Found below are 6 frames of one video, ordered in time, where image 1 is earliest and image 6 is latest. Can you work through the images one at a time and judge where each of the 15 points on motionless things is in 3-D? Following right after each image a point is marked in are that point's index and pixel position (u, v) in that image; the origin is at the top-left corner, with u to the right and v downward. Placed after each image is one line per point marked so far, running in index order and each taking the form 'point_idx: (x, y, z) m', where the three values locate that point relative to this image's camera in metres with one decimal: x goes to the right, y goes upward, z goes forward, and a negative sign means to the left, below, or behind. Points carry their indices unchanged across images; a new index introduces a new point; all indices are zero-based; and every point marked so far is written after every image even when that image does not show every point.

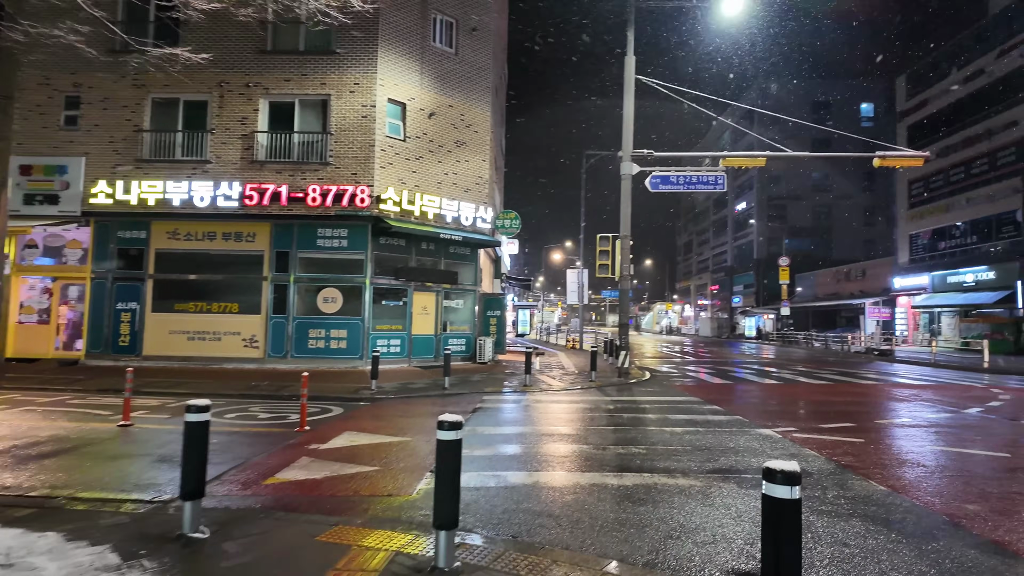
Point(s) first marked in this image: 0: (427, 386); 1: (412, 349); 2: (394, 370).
0: (-2.0, -2.2, +13.4) m
1: (-2.9, -1.8, +16.7) m
2: (-3.1, -2.2, +15.5) m
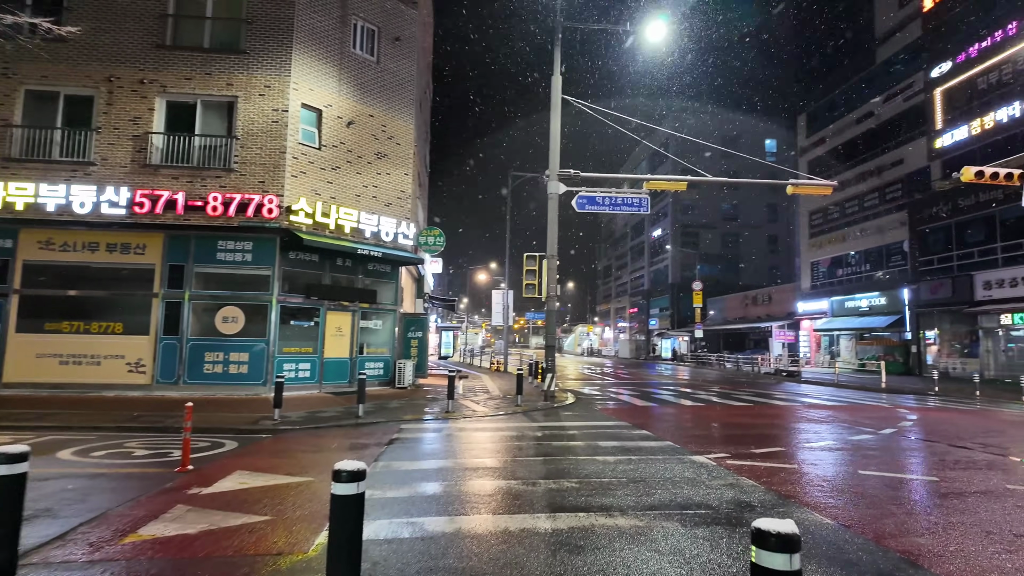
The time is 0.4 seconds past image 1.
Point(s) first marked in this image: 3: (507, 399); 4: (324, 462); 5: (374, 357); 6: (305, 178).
0: (-3.6, -2.6, +12.3) m
1: (-5.0, -2.3, +15.4) m
2: (-5.0, -2.7, +14.2) m
3: (-0.1, -2.8, +14.8) m
4: (-2.5, -2.3, +7.8) m
5: (-4.0, -2.0, +16.7) m
6: (-5.2, +2.8, +14.9) m
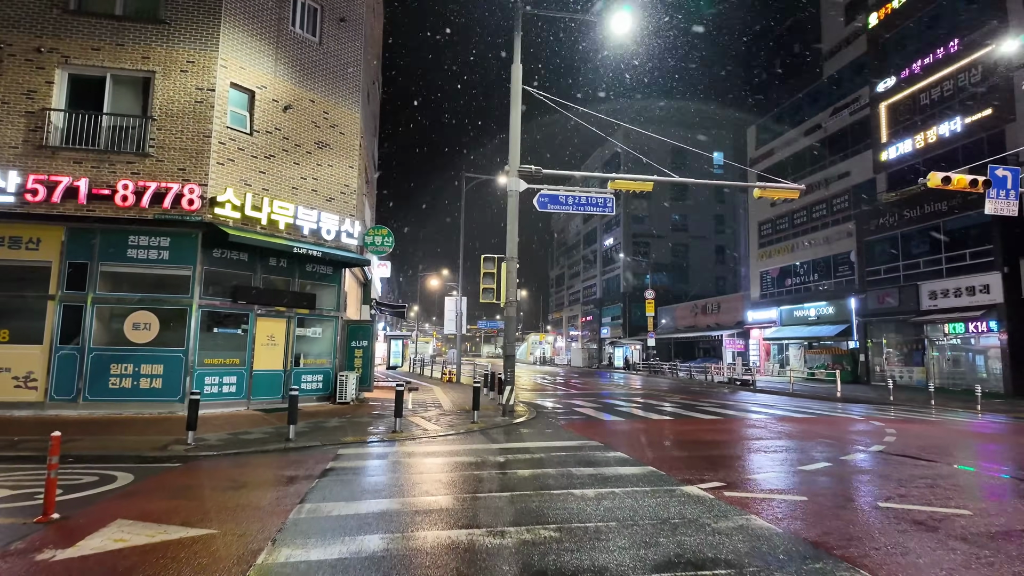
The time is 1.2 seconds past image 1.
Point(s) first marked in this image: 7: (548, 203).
0: (-4.5, -2.7, +10.6) m
1: (-6.1, -2.4, +13.7) m
2: (-6.0, -2.7, +12.4) m
3: (-1.1, -2.9, +13.5) m
4: (-2.9, -2.3, +6.2) m
5: (-5.1, -2.1, +15.0) m
6: (-6.2, +2.7, +13.2) m
7: (+0.9, +2.1, +14.5) m
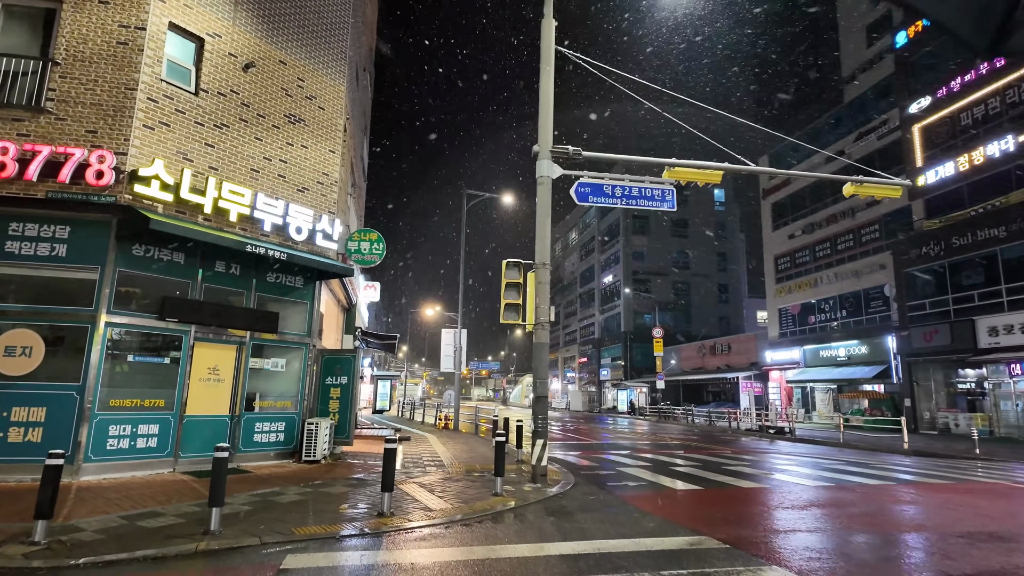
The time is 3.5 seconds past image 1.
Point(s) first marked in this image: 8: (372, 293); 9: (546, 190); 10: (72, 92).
0: (-3.8, -2.7, +6.8) m
1: (-5.5, -2.6, +9.8) m
2: (-5.4, -2.8, +8.5) m
3: (-0.6, -3.2, +9.6) m
4: (-2.2, -2.0, +2.4) m
5: (-4.6, -2.4, +11.1) m
6: (-5.6, +2.5, +9.6) m
7: (+1.5, +1.8, +11.1) m
8: (-4.6, -0.2, +19.4) m
9: (+0.6, +1.8, +10.7) m
10: (-6.8, +3.0, +9.1) m
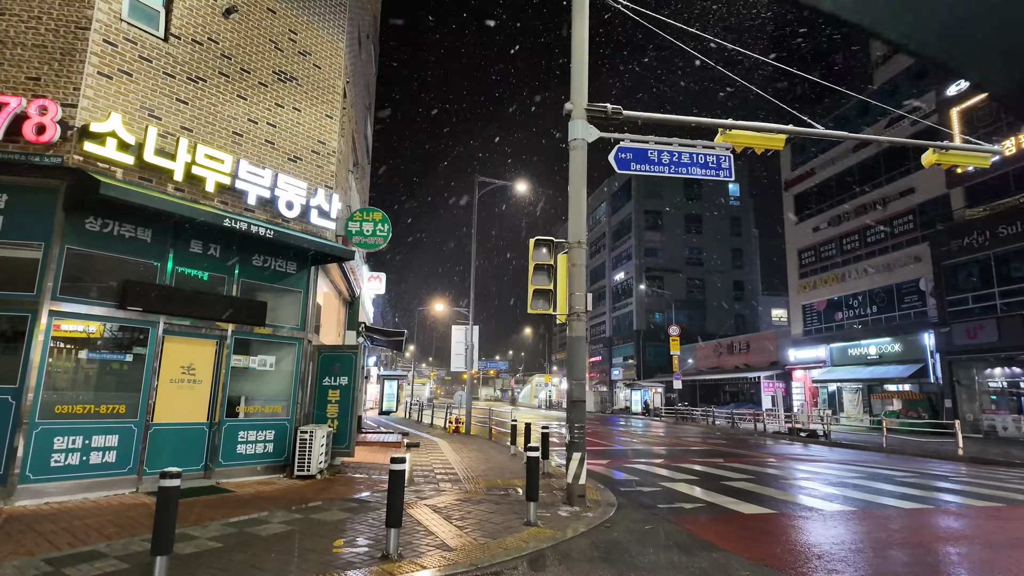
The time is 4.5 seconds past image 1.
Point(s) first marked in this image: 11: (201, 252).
0: (-3.4, -2.5, +5.1) m
1: (-5.1, -2.3, +8.1) m
2: (-5.0, -2.6, +6.8) m
3: (-0.1, -2.9, +7.9) m
4: (-1.9, -1.8, +0.8) m
5: (-4.1, -2.2, +9.5) m
6: (-5.2, +2.8, +8.0) m
7: (+1.9, +2.0, +9.4) m
8: (-4.1, 0.0, +17.8) m
9: (+1.0, +2.0, +9.0) m
10: (-6.4, +3.3, +7.5) m
11: (-4.8, +0.6, +9.0) m
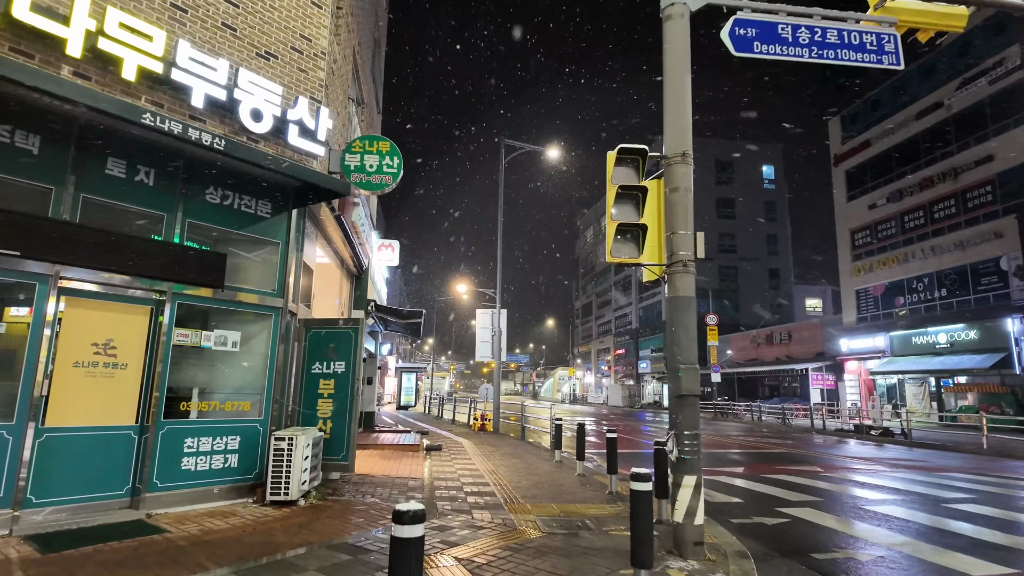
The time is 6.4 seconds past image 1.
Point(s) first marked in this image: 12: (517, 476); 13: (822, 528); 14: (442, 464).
0: (-2.8, -1.9, +2.3) m
1: (-4.4, -1.8, +5.4) m
2: (-4.3, -2.0, +4.1) m
3: (+0.6, -2.3, +5.0) m
4: (-1.4, -1.2, -2.1) m
5: (-3.4, -1.6, +6.7) m
6: (-4.5, +3.3, +5.2) m
7: (+2.6, +2.7, +6.3) m
8: (-3.1, +0.7, +15.0) m
9: (+1.7, +2.7, +6.0) m
10: (-5.7, +3.9, +4.7) m
11: (-4.1, +1.2, +6.2) m
12: (+0.1, -3.2, +9.9) m
13: (+3.7, -3.0, +7.6) m
14: (-1.3, -3.4, +11.4) m
